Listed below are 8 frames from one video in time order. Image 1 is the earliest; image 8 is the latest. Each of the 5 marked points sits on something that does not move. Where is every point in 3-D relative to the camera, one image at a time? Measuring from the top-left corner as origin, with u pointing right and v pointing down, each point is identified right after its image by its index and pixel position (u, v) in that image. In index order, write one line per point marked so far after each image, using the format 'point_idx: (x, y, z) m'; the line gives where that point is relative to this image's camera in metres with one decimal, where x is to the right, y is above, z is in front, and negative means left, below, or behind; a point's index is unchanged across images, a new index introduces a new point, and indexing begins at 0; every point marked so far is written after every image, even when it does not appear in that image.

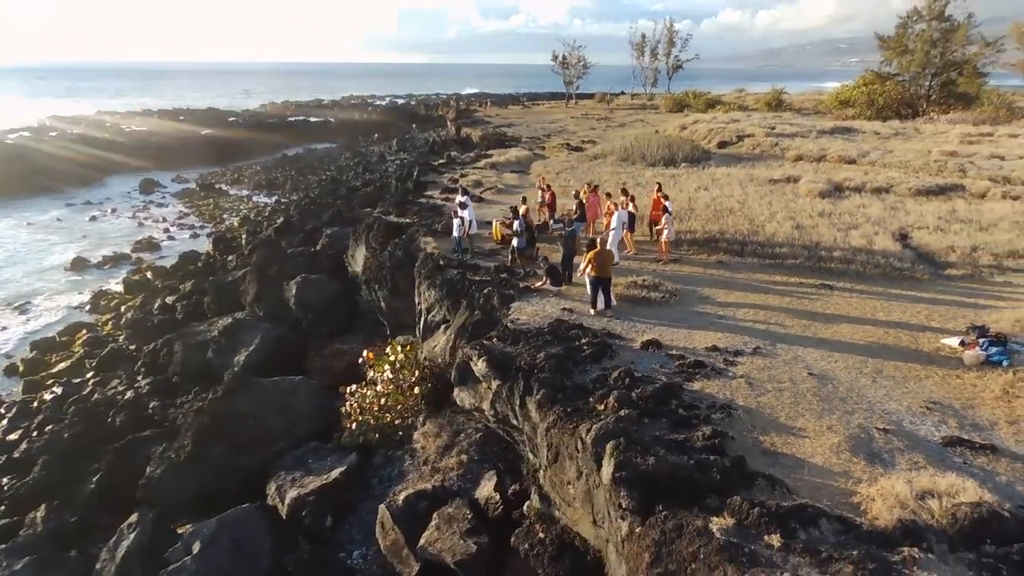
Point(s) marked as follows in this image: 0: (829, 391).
0: (+5.6, -1.8, +11.1) m
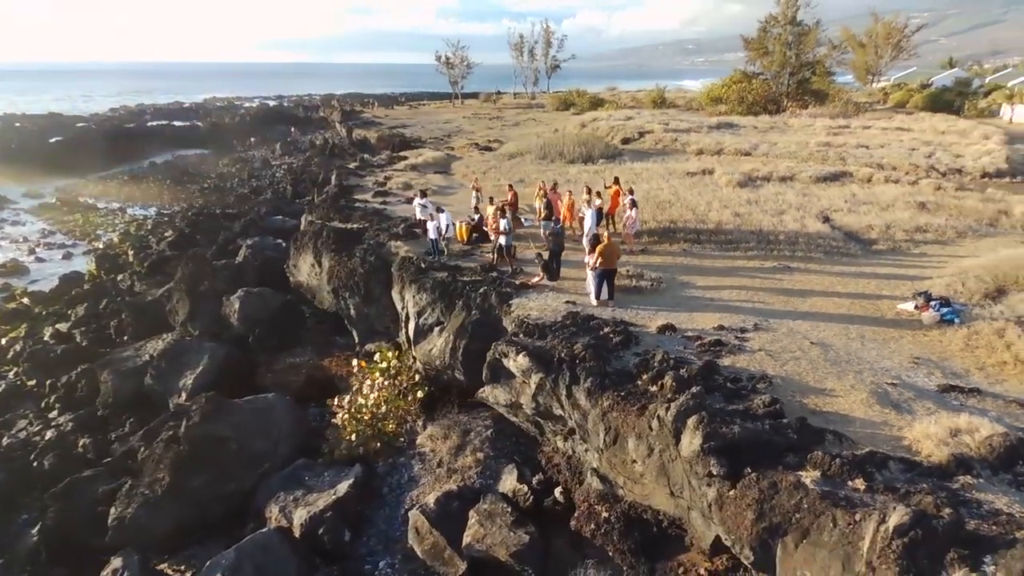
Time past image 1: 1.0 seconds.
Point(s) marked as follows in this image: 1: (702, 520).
0: (+6.4, -1.4, +12.6) m
1: (+3.0, -3.6, +9.8) m
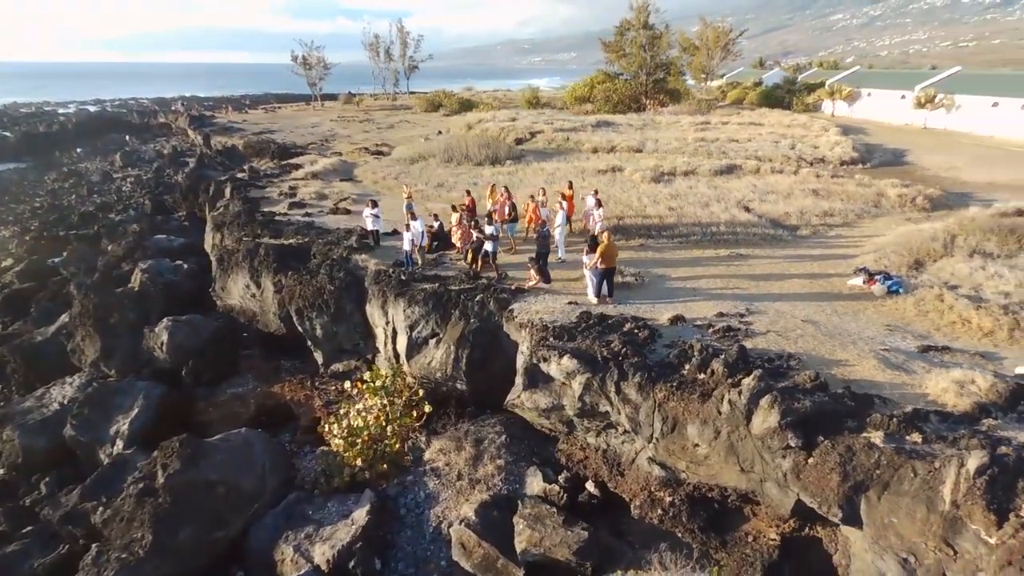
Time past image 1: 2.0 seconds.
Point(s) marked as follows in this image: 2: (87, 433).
0: (+7.1, -1.0, +14.3) m
1: (+4.6, -3.5, +10.9) m
2: (-13.2, -4.5, +19.7) m
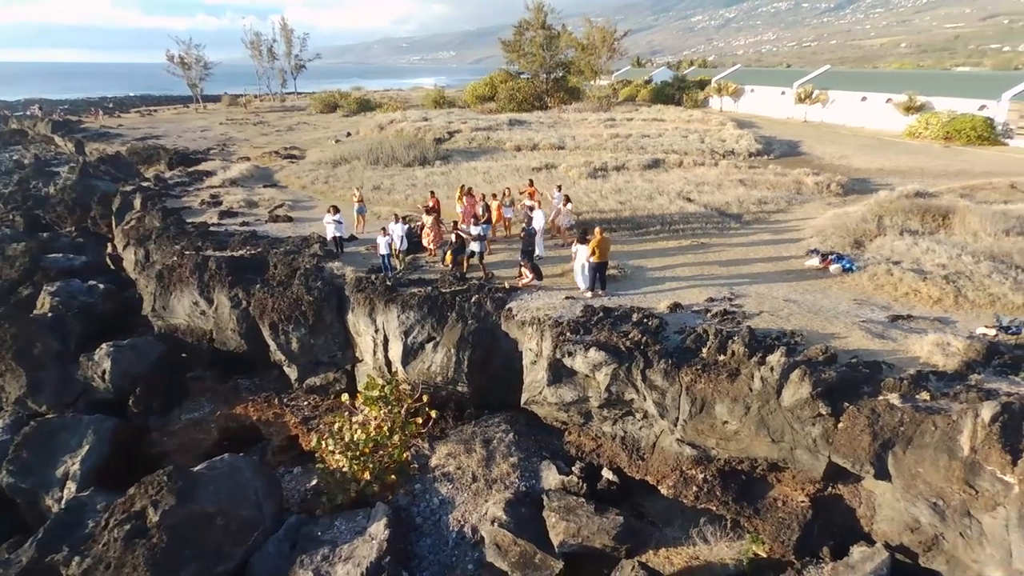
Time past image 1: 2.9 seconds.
0: (+7.3, -0.5, +15.7) m
1: (+5.5, -3.1, +11.8) m
2: (-13.3, -5.3, +17.6) m
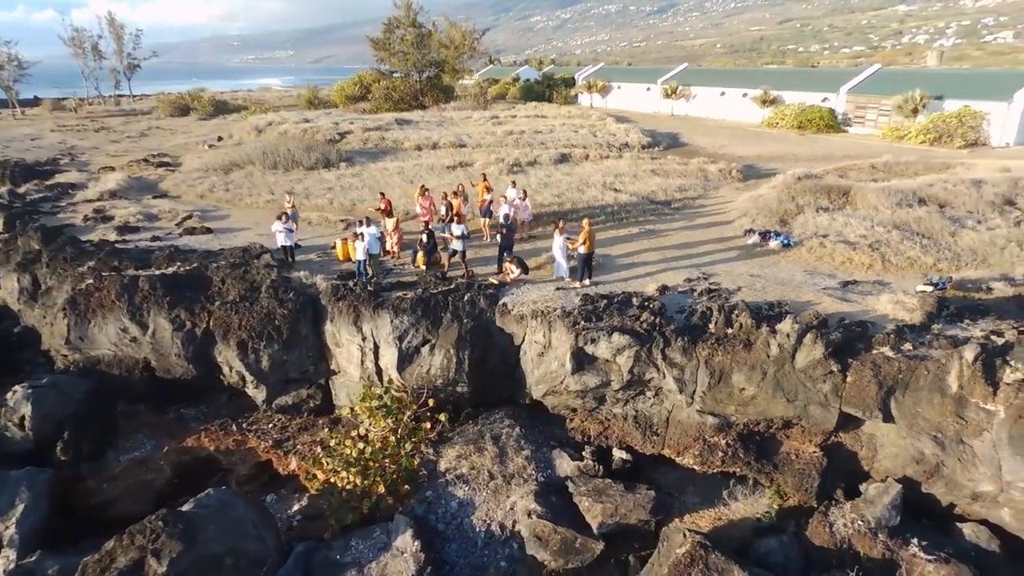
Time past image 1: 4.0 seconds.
0: (+7.2, +0.2, +17.4) m
1: (+6.4, -2.5, +13.2) m
2: (-13.0, -6.2, +14.8) m
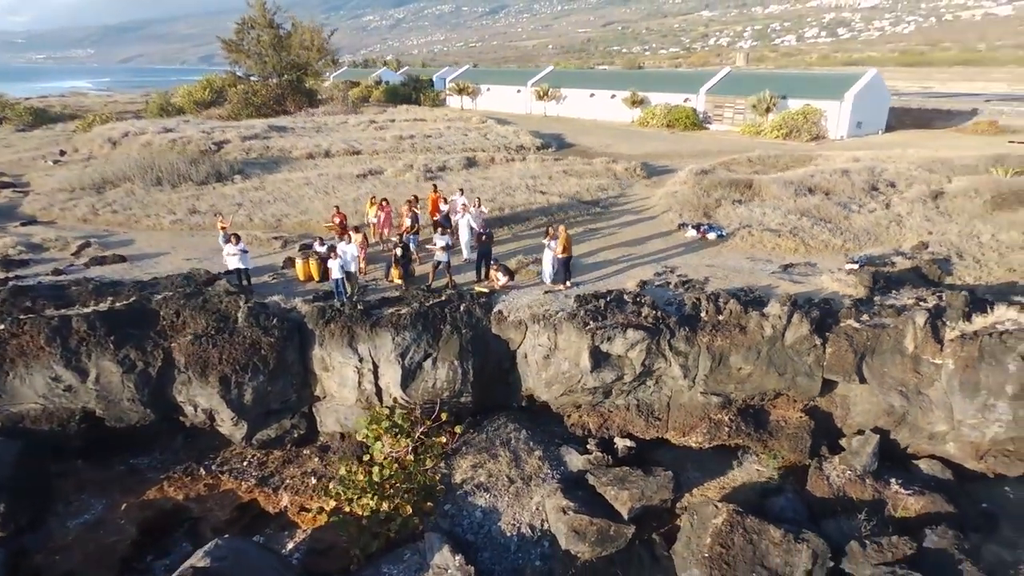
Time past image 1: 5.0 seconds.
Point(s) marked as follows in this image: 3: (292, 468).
0: (+6.6, +0.6, +19.3) m
1: (+7.0, -2.2, +15.1) m
2: (-11.9, -7.4, +12.4) m
3: (-6.0, -4.9, +17.2) m
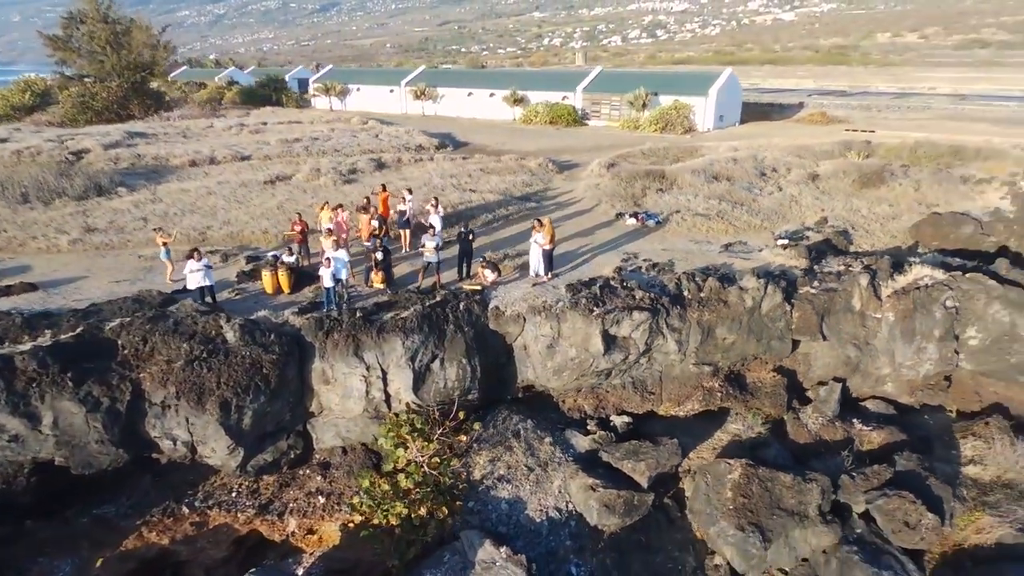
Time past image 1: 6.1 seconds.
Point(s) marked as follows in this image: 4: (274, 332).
0: (+5.6, +1.2, +21.1) m
1: (+7.2, -1.5, +17.2) m
2: (-10.2, -8.1, +10.3) m
3: (-5.7, -5.2, +16.3) m
4: (-5.9, -1.1, +15.3) m
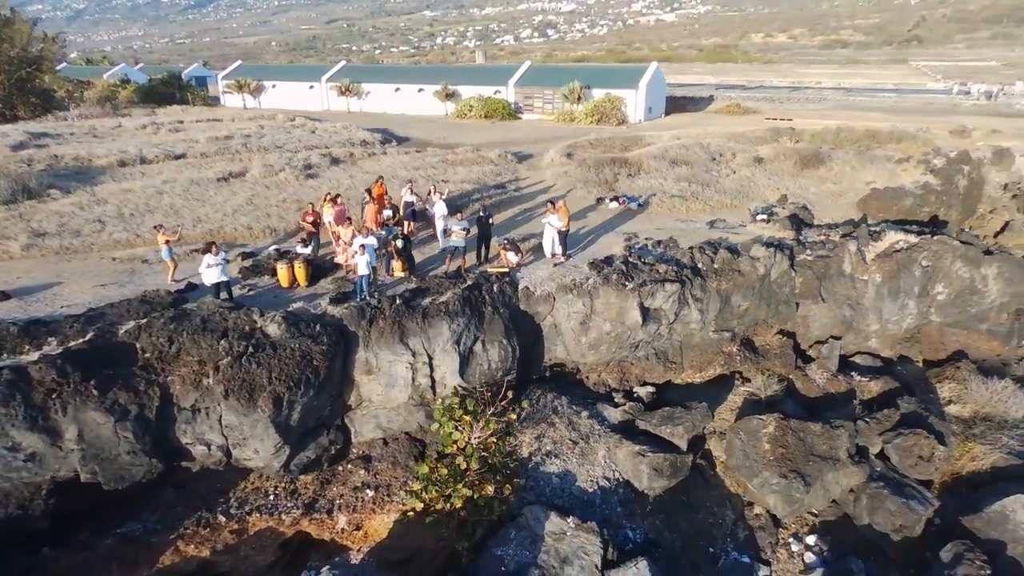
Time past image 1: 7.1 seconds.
0: (+5.7, +2.0, +22.2) m
1: (+8.0, -0.5, +18.5) m
2: (-7.8, -8.1, +9.2) m
3: (-4.4, -5.0, +15.8) m
4: (-4.8, -0.9, +14.8) m
